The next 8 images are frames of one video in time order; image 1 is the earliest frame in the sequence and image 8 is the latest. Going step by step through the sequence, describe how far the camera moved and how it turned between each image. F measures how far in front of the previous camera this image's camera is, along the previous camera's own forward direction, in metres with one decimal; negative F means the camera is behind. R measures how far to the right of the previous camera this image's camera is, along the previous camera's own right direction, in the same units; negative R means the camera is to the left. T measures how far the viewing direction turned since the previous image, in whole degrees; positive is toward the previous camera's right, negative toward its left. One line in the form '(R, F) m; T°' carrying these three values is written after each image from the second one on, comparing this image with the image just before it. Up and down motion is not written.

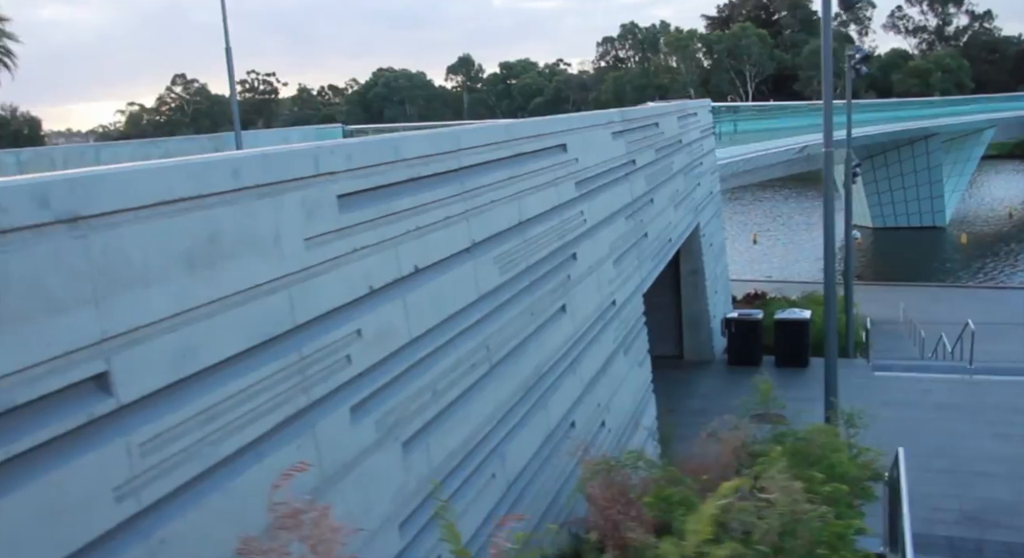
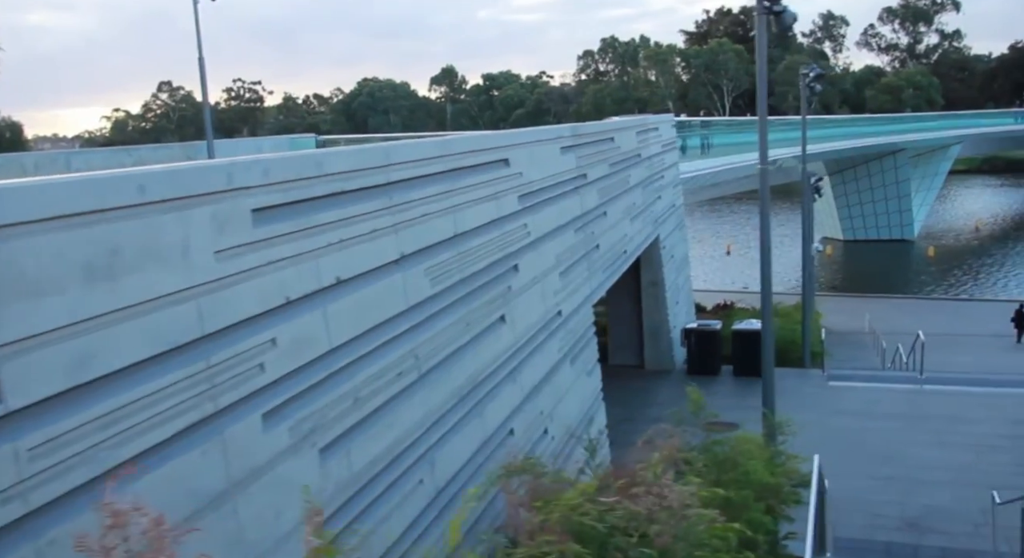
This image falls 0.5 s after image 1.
(+0.3, -0.6) m; +1°
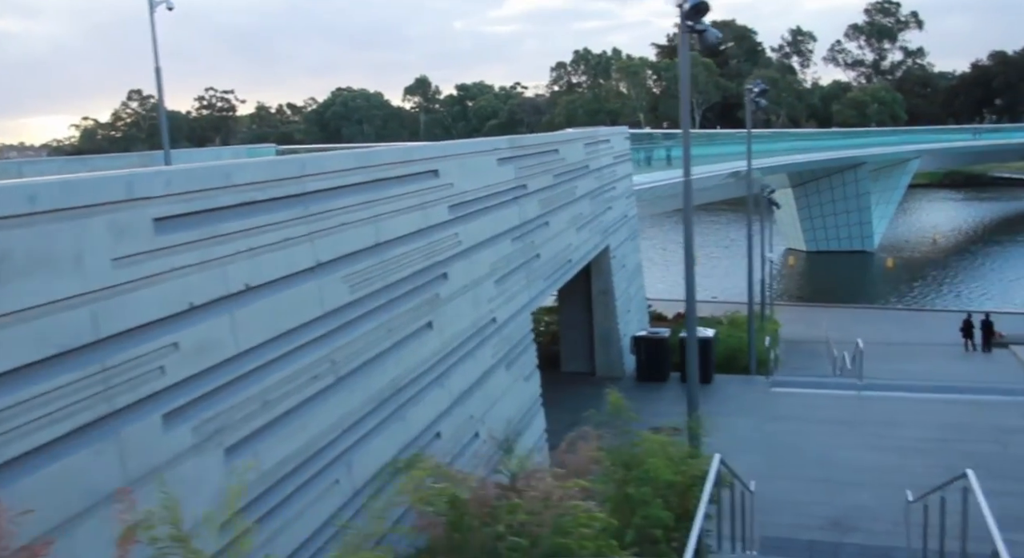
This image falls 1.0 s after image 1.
(+0.5, -0.2) m; +1°
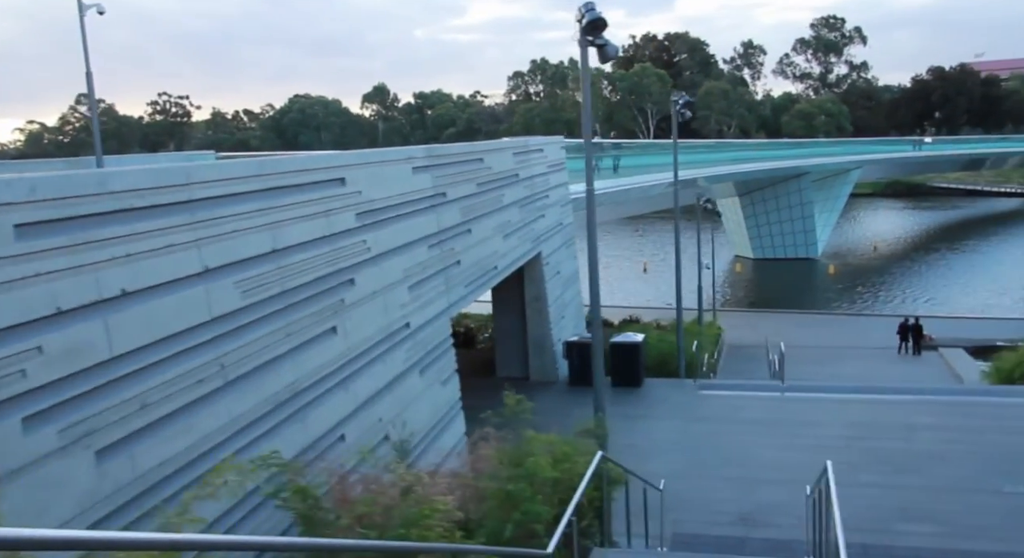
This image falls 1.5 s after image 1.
(+0.6, -0.3) m; +2°
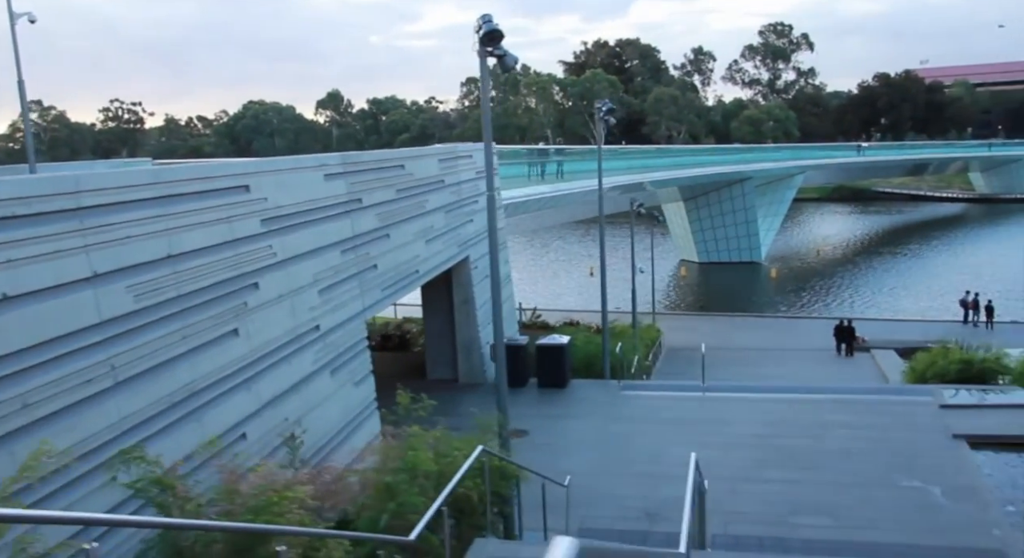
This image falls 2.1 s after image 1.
(+0.7, -0.3) m; +2°
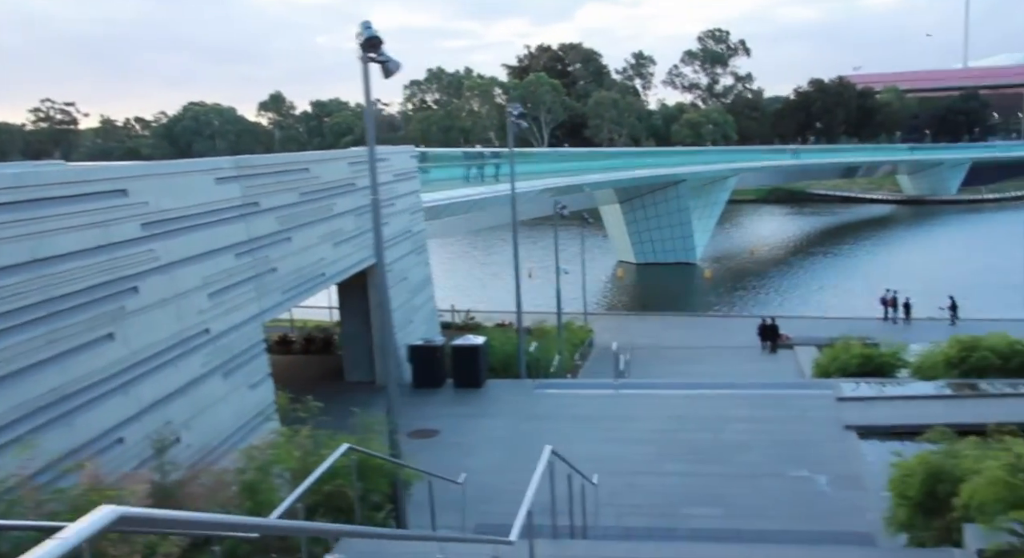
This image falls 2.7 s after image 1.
(+0.8, -0.2) m; +2°
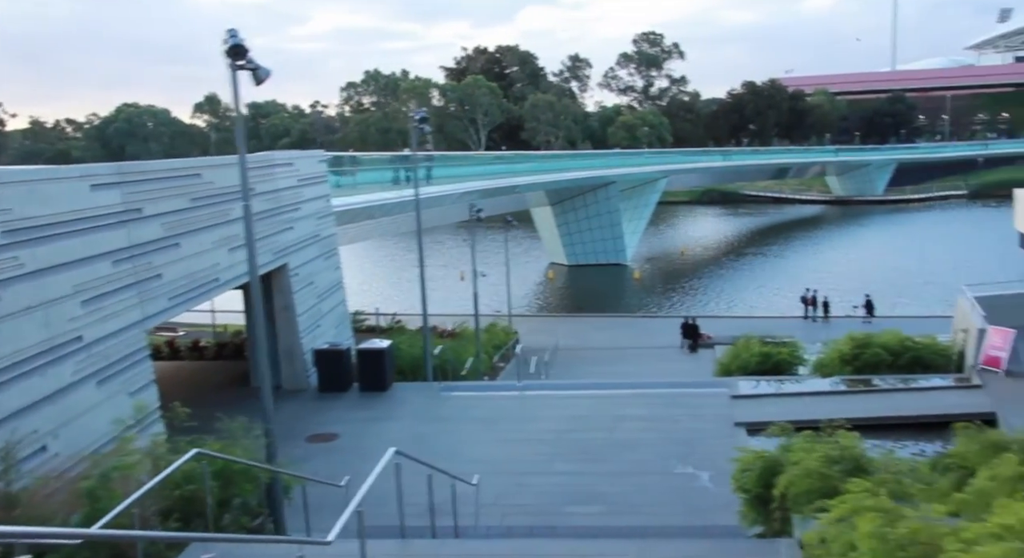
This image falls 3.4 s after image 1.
(+1.0, -0.2) m; +2°
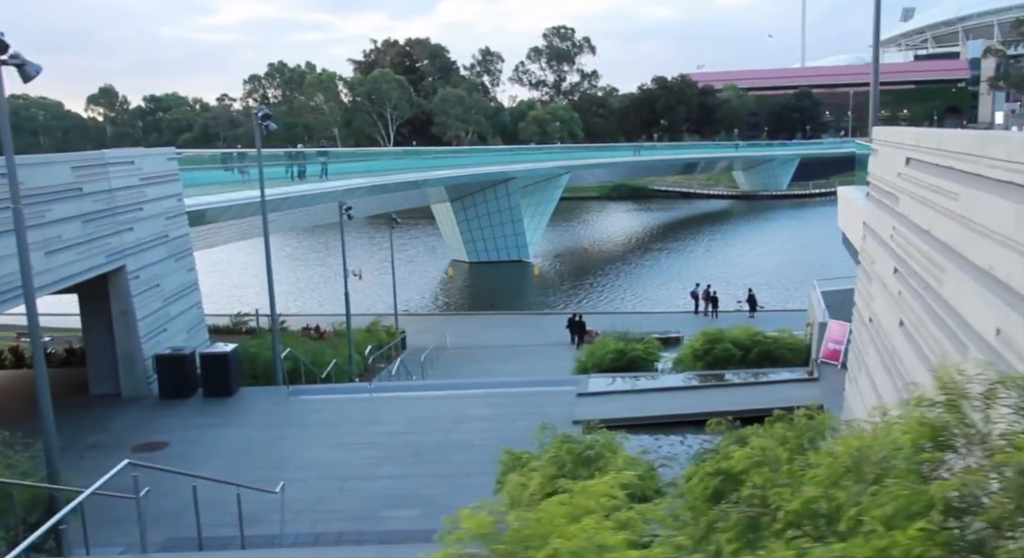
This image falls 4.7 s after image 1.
(+1.7, +0.3) m; +3°
